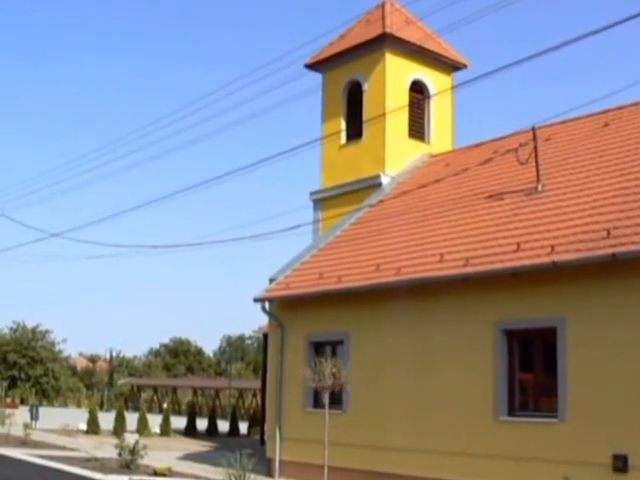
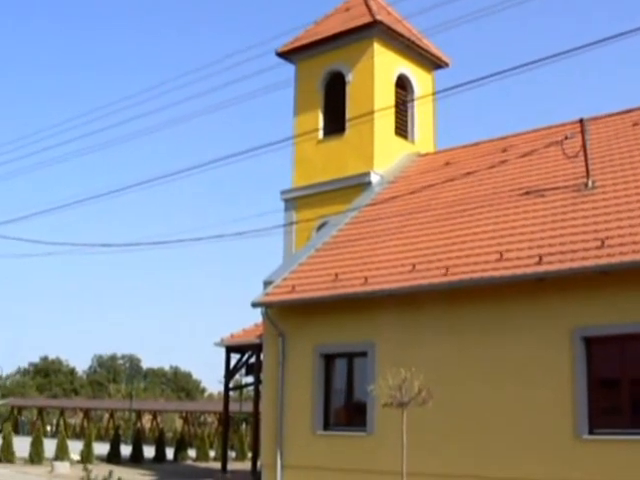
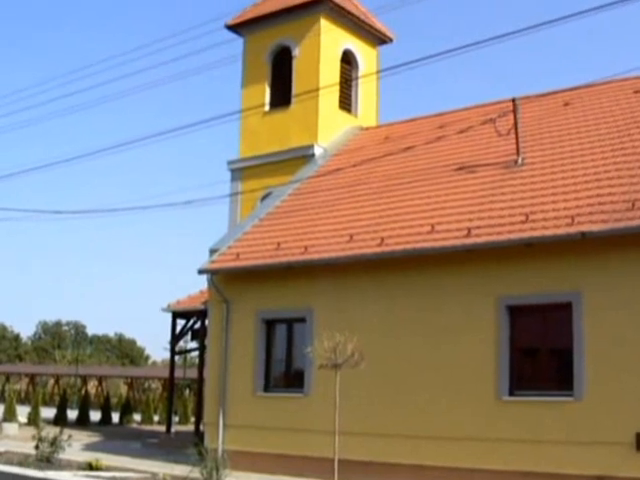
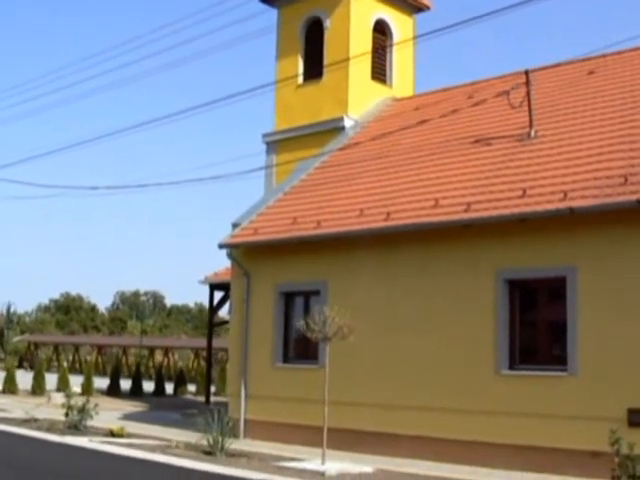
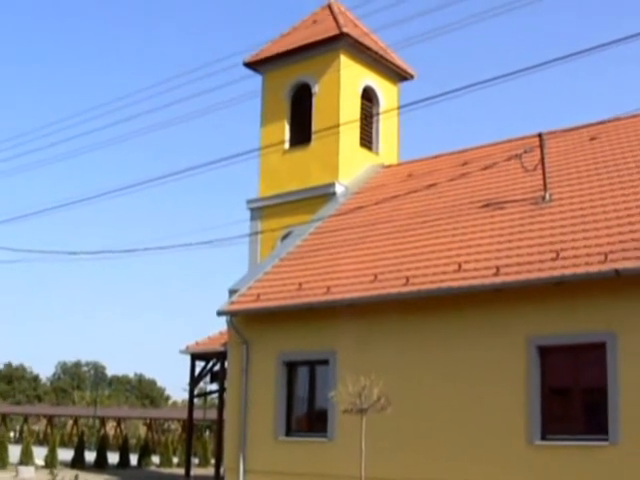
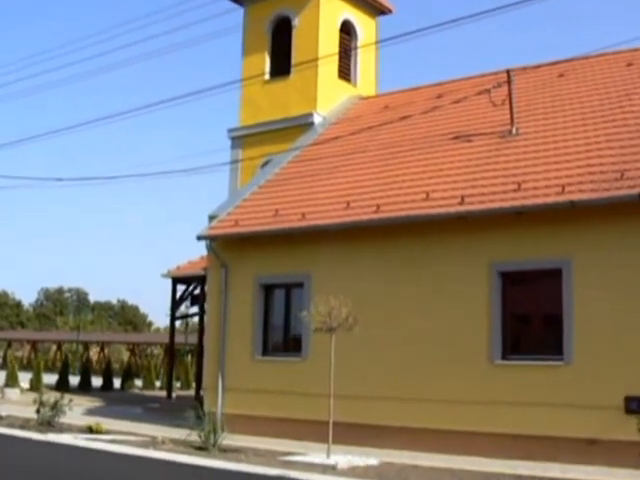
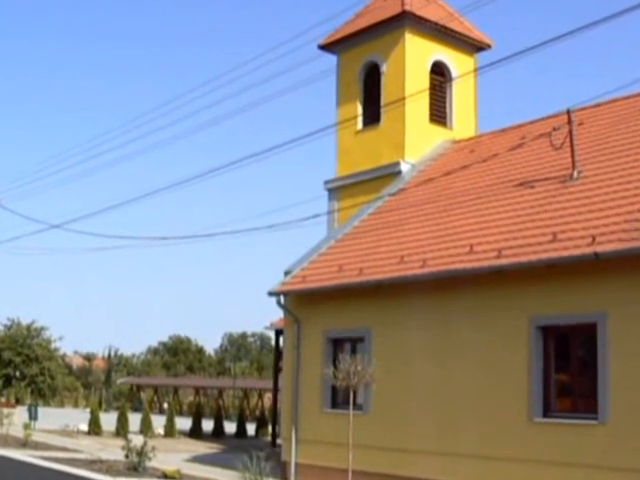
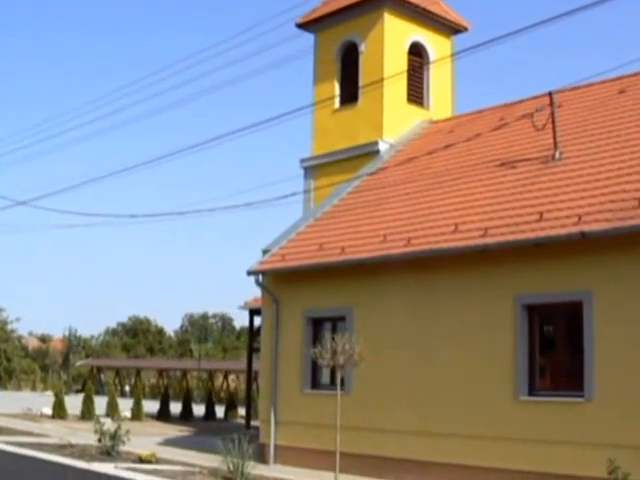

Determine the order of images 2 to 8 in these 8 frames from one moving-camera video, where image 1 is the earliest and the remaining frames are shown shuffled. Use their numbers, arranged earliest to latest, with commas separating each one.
7, 8, 4, 6, 3, 5, 2
